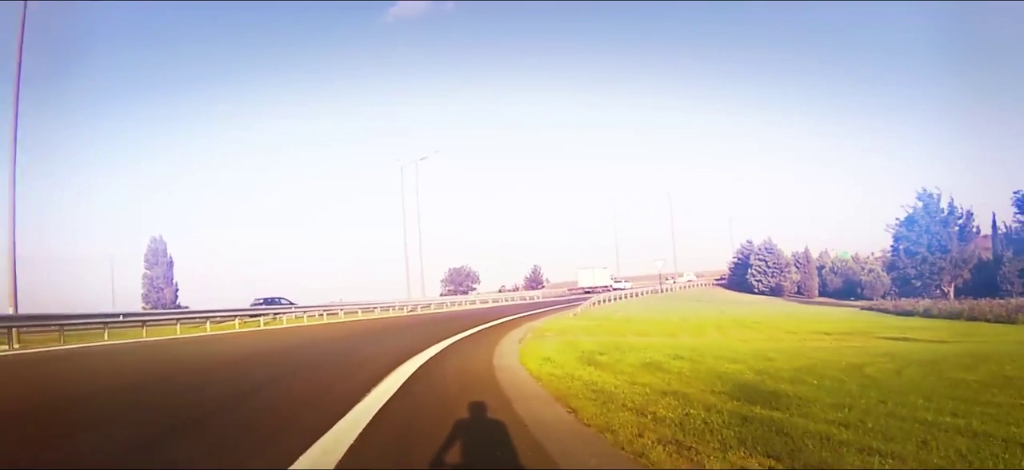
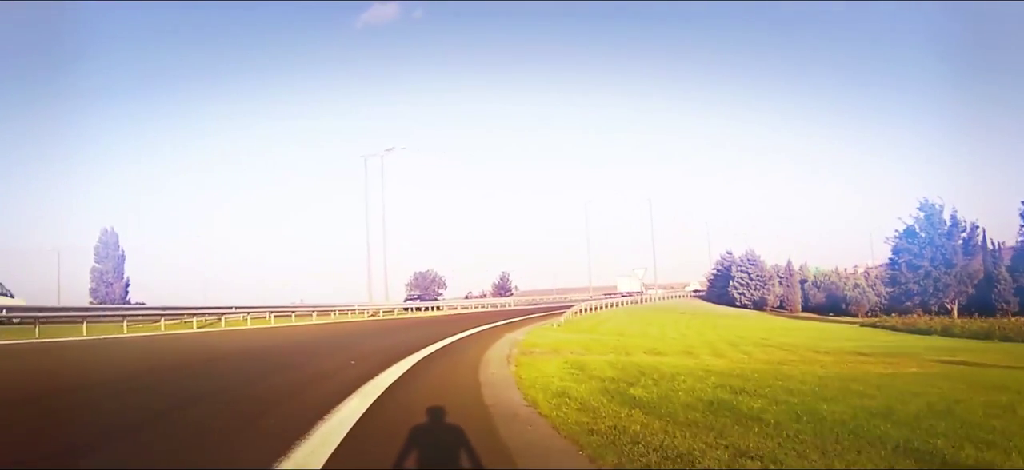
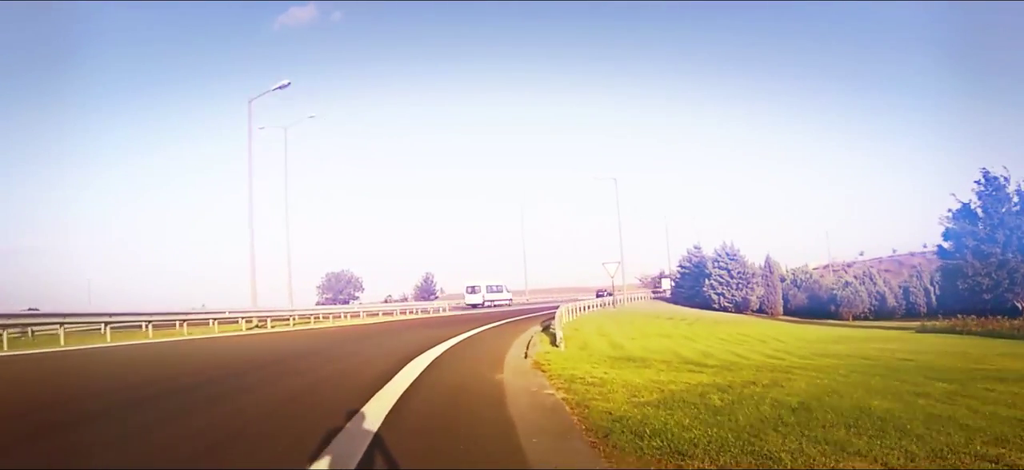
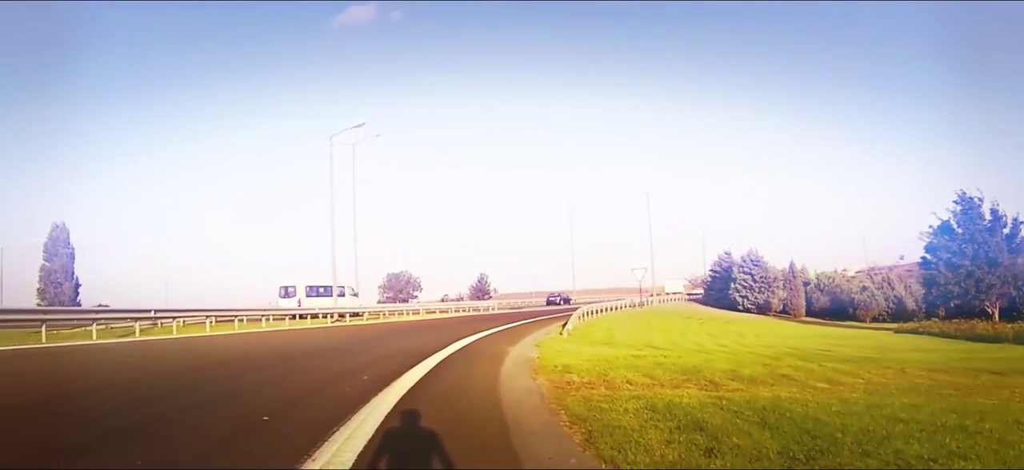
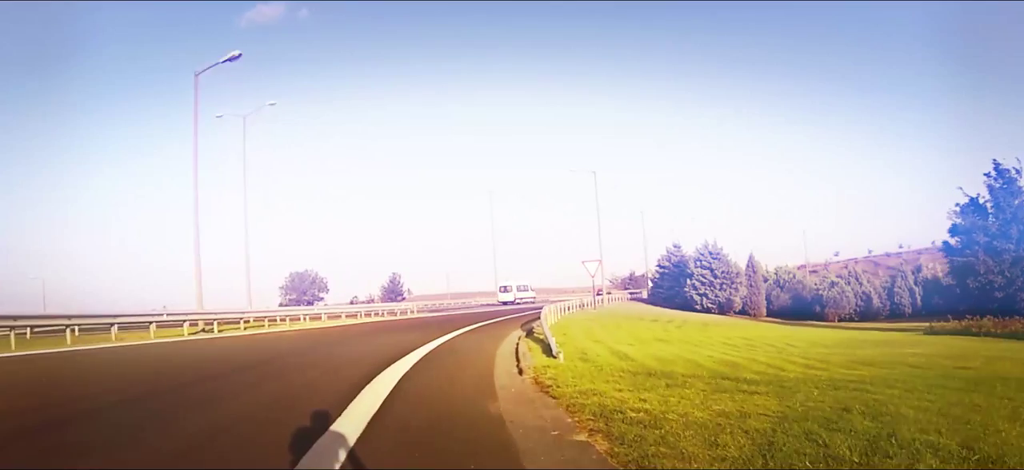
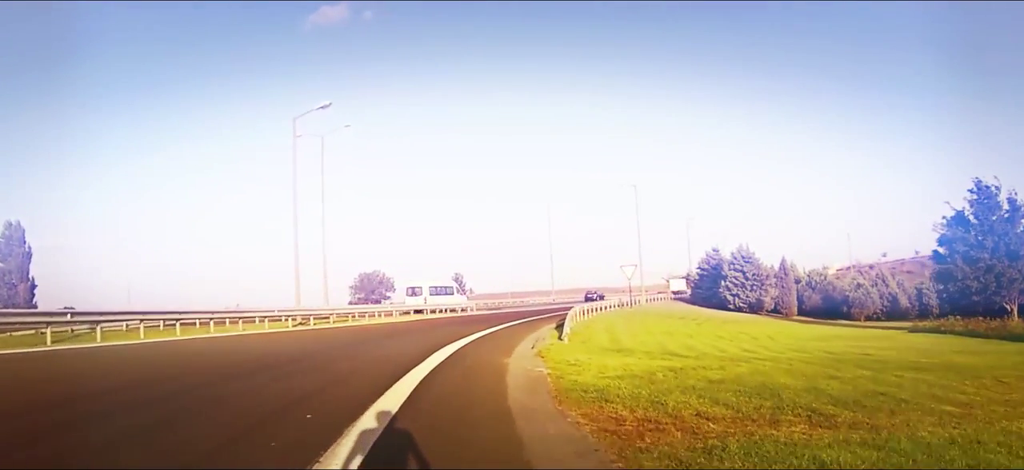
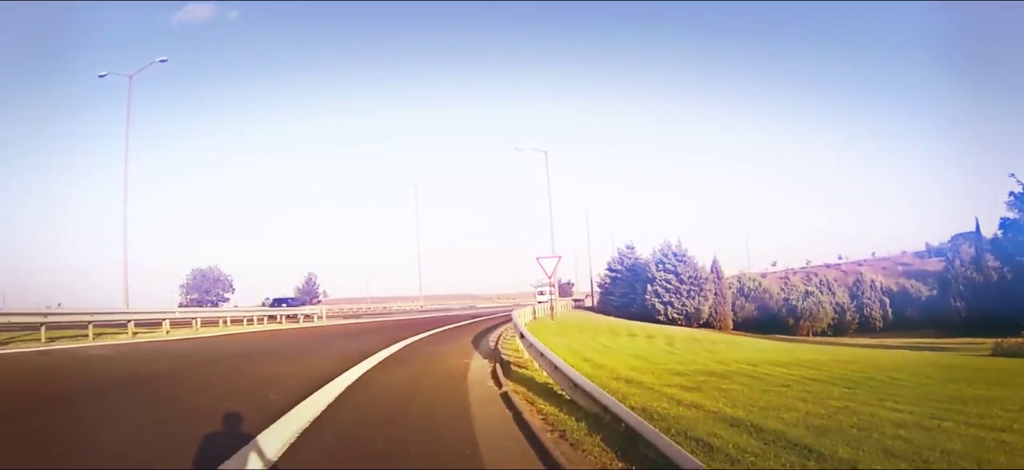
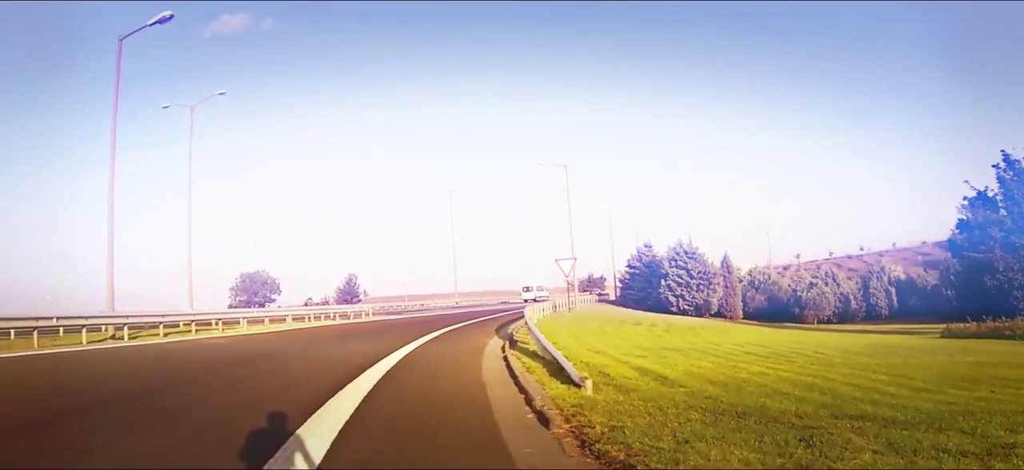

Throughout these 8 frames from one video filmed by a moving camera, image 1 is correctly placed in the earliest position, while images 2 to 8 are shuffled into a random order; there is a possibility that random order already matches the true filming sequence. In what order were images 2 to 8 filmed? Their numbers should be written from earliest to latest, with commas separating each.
2, 4, 6, 3, 5, 8, 7
